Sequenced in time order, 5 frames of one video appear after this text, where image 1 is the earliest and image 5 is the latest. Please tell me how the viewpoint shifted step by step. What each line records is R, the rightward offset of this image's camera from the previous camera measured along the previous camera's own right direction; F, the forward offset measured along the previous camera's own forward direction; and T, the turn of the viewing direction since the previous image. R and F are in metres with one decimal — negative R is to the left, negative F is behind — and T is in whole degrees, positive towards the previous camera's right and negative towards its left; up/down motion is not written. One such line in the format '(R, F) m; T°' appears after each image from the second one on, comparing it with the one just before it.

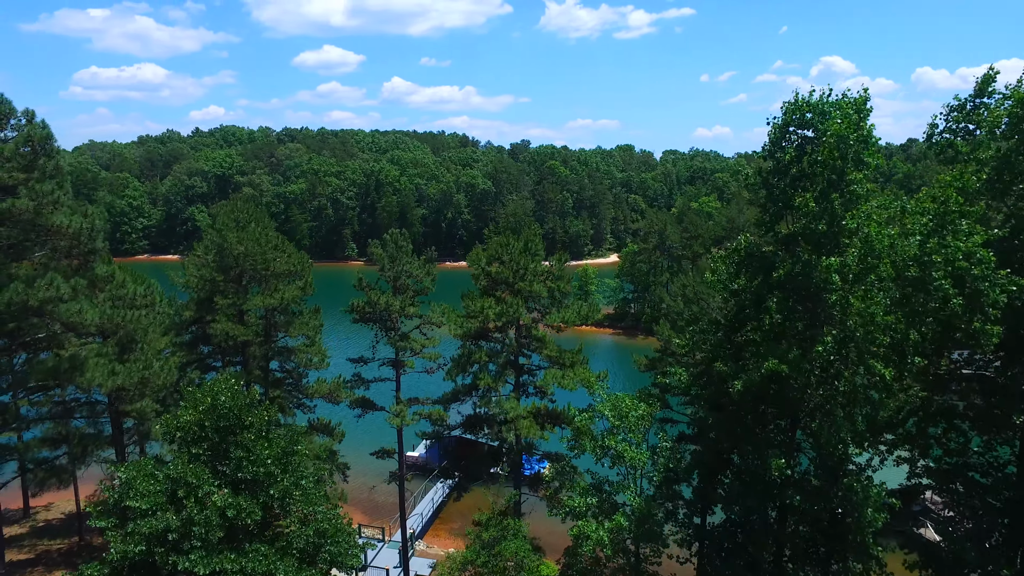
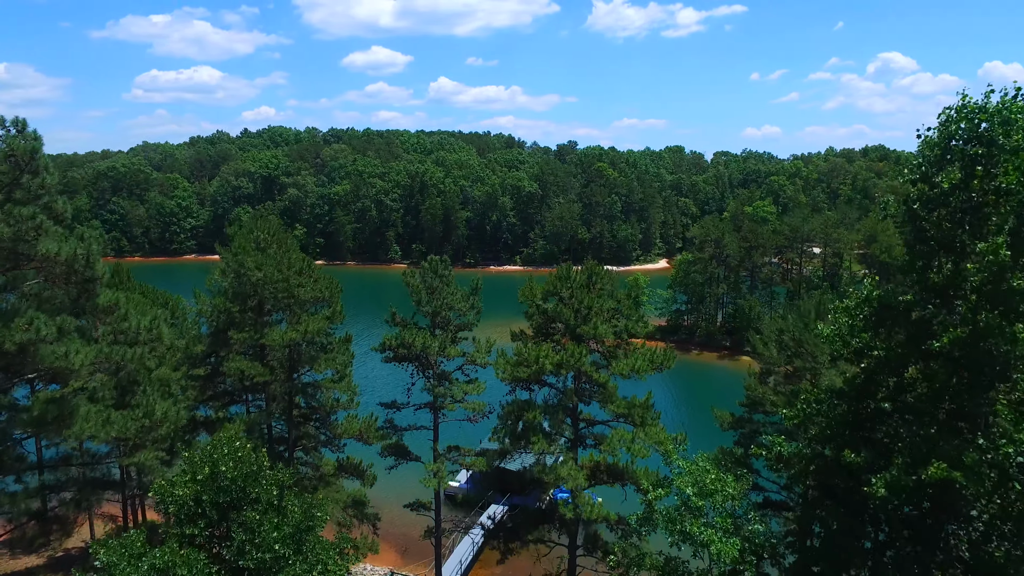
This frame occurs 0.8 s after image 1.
(-0.4, +2.6) m; -4°
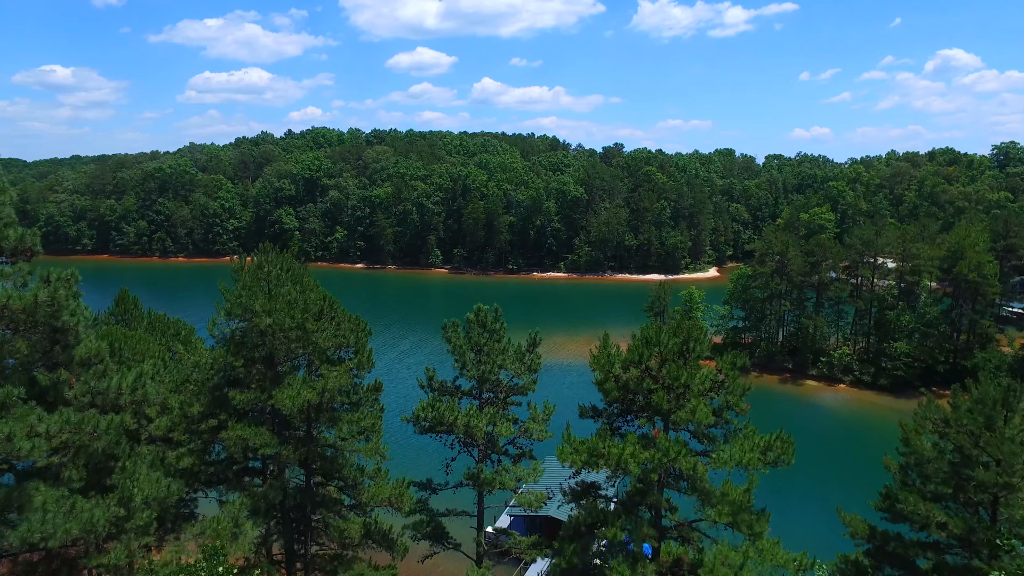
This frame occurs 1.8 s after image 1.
(-0.5, +3.2) m; -3°
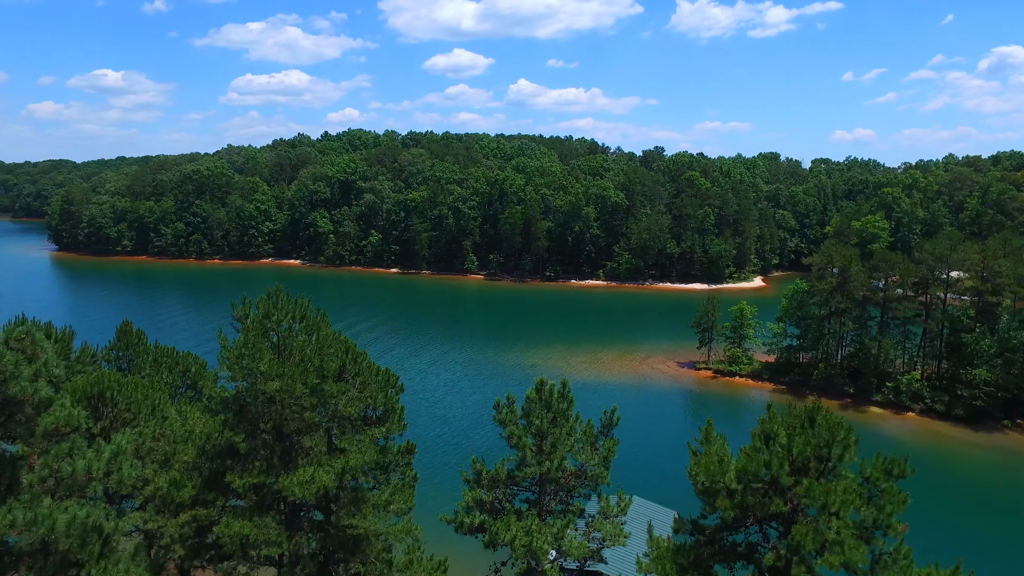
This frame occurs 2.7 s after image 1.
(-0.5, +2.7) m; -3°
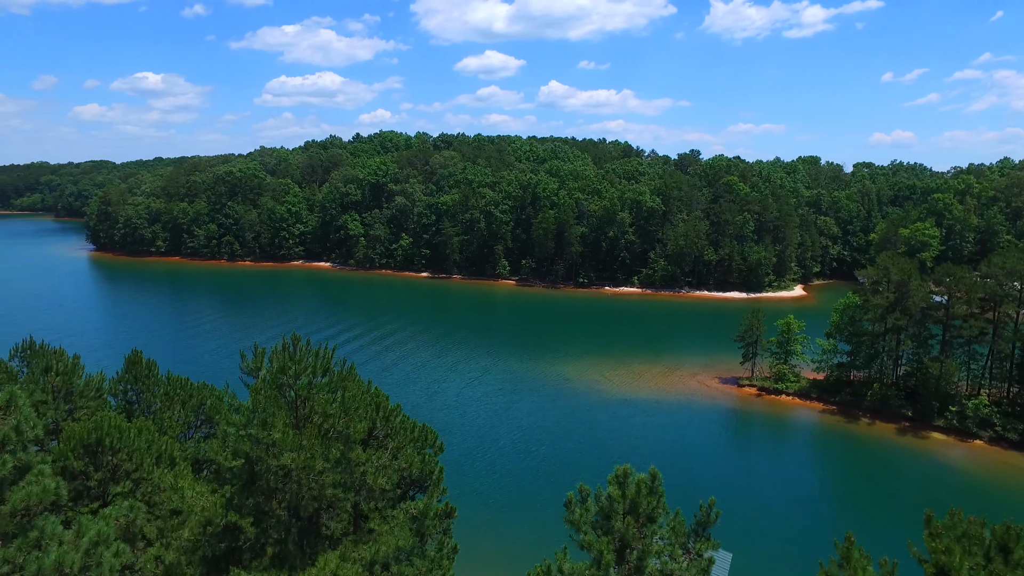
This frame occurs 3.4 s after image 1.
(-0.5, +2.0) m; -2°
